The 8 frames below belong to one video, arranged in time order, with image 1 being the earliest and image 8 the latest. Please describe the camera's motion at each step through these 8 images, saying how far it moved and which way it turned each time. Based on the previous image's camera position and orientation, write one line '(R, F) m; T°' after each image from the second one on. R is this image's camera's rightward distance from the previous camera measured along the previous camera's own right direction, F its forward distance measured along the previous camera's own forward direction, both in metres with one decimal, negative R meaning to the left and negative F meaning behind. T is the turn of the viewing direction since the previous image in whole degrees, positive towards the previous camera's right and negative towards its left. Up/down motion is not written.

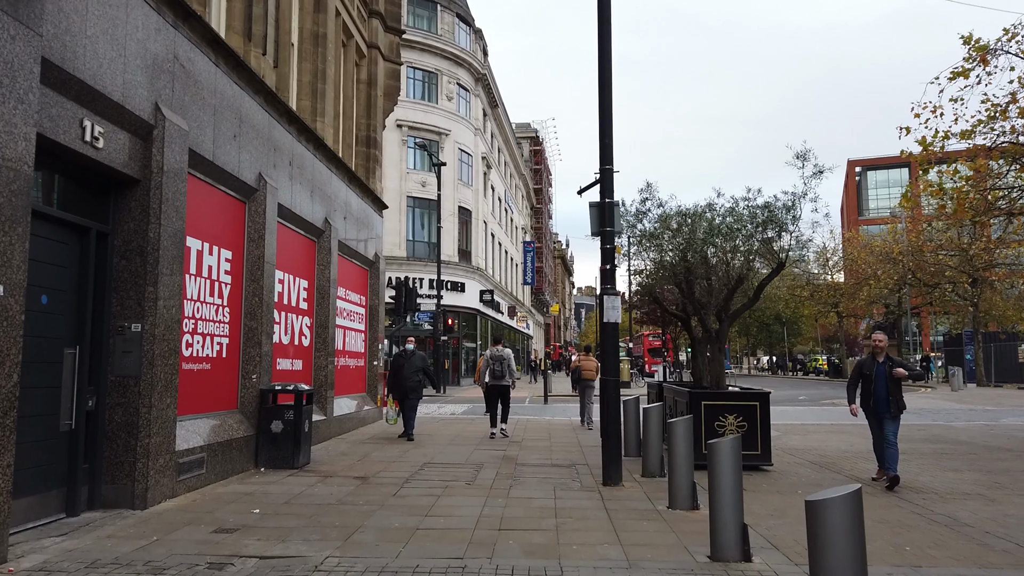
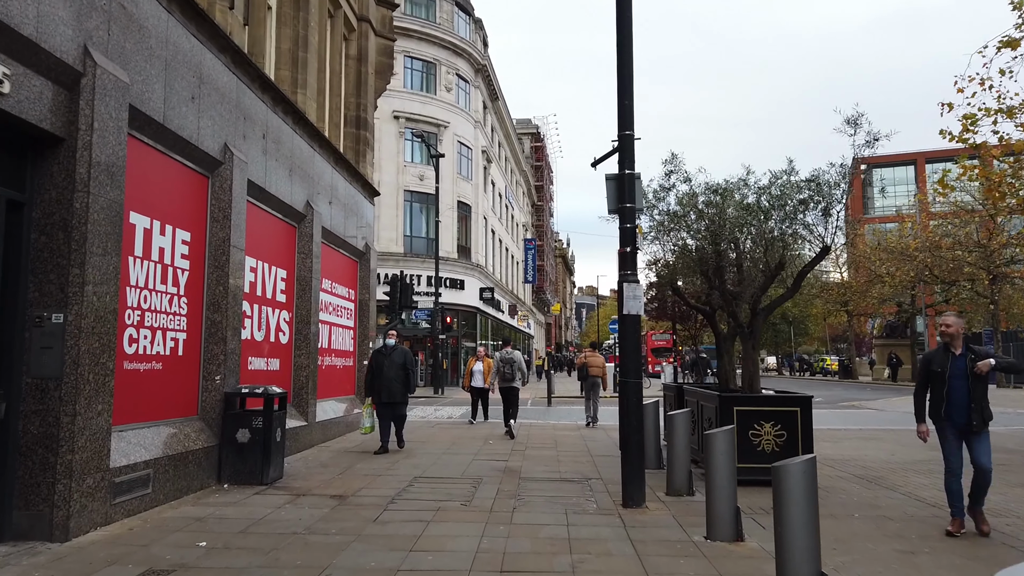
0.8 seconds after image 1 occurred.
(0.0, +1.3) m; 0°
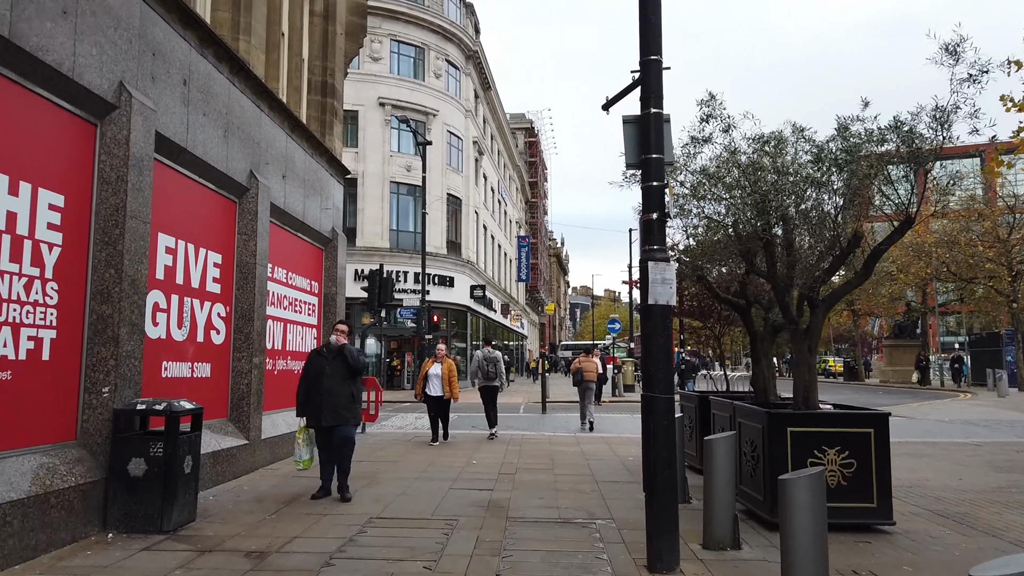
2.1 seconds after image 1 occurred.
(+0.1, +2.0) m; 0°
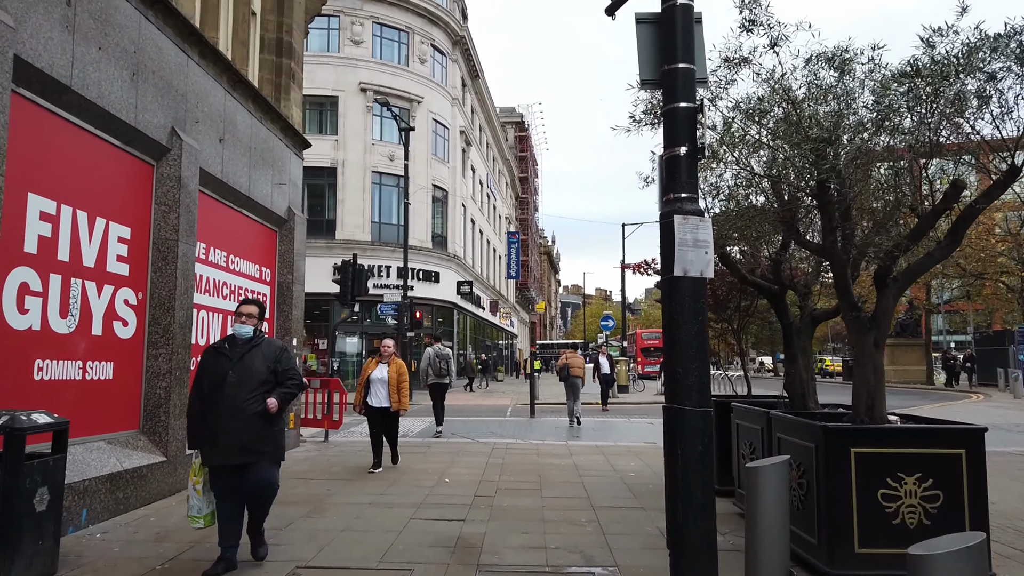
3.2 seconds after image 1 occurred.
(+0.1, +1.6) m; +1°
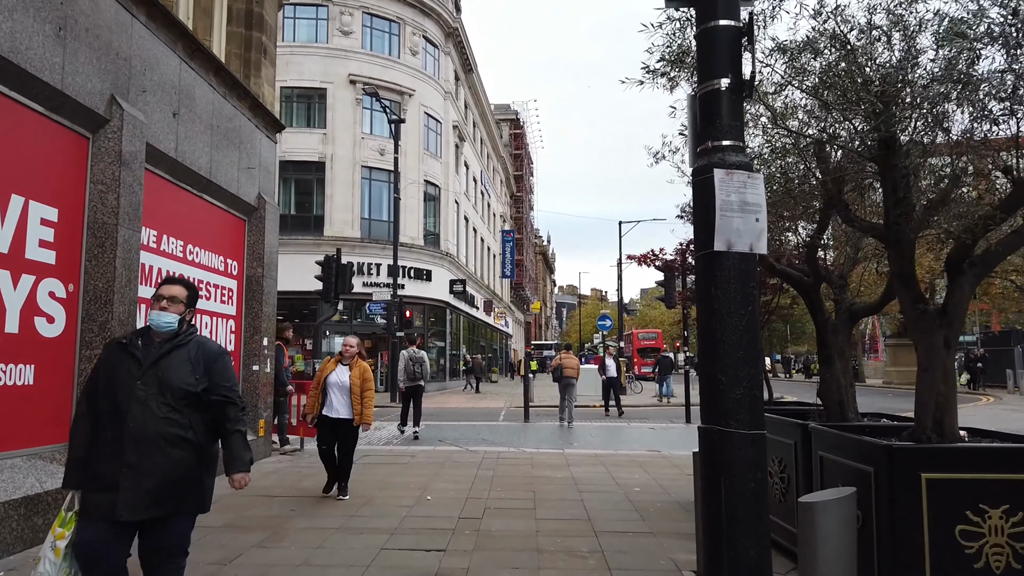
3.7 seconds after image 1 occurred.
(0.0, +0.9) m; 0°
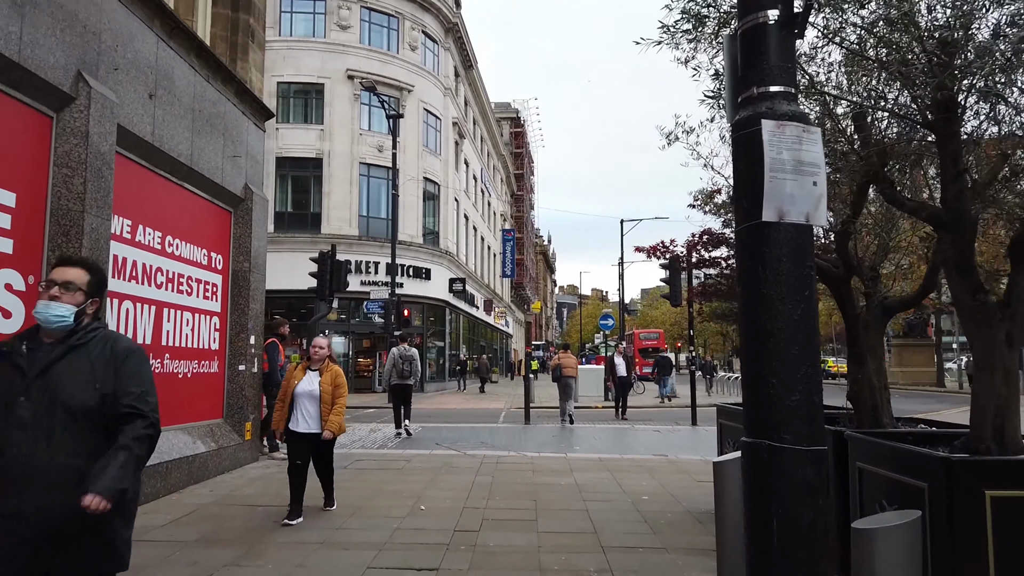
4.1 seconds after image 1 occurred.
(0.0, +0.5) m; 0°
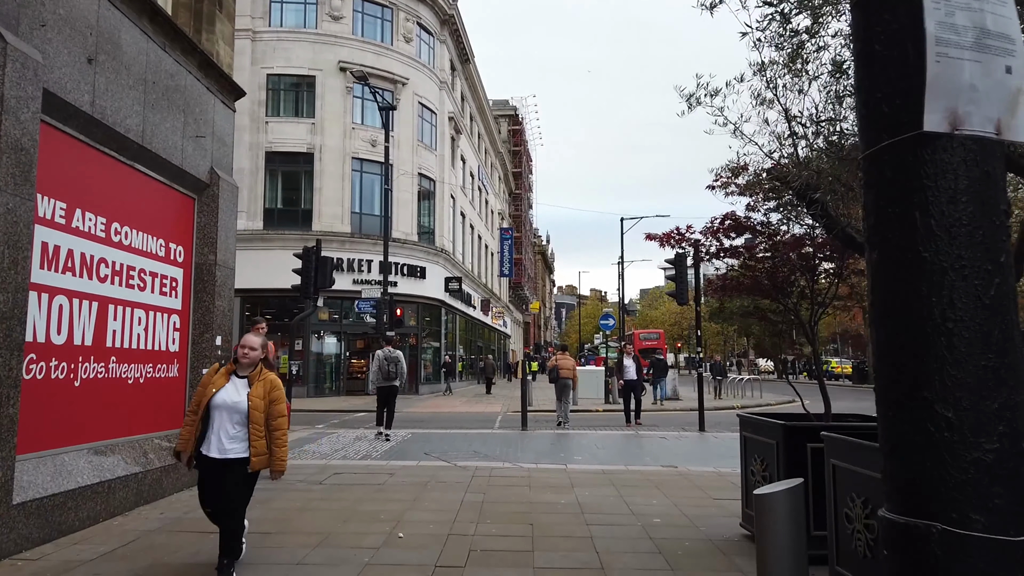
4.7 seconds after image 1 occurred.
(0.0, +0.9) m; 0°
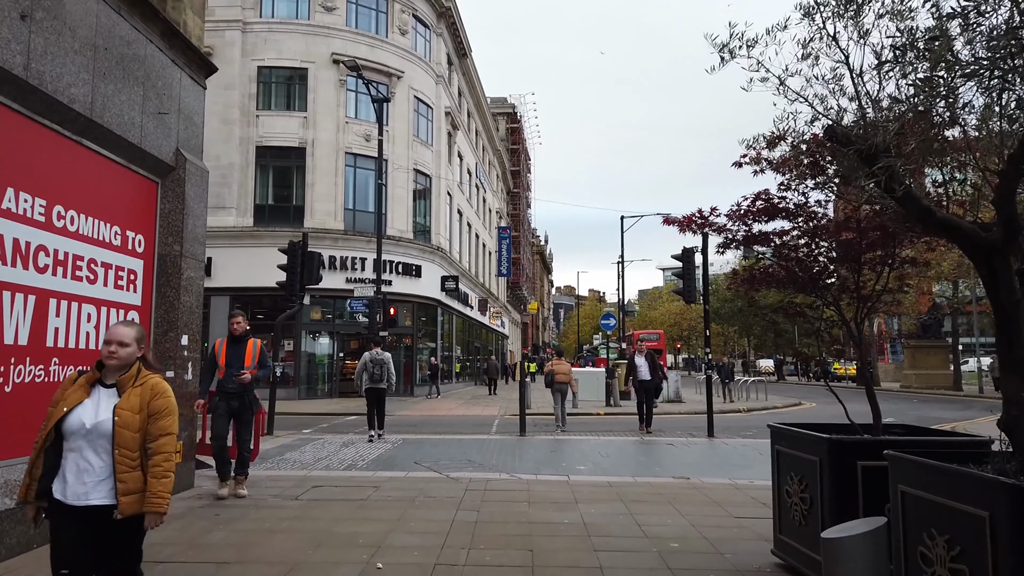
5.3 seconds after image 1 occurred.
(0.0, +0.8) m; 0°
